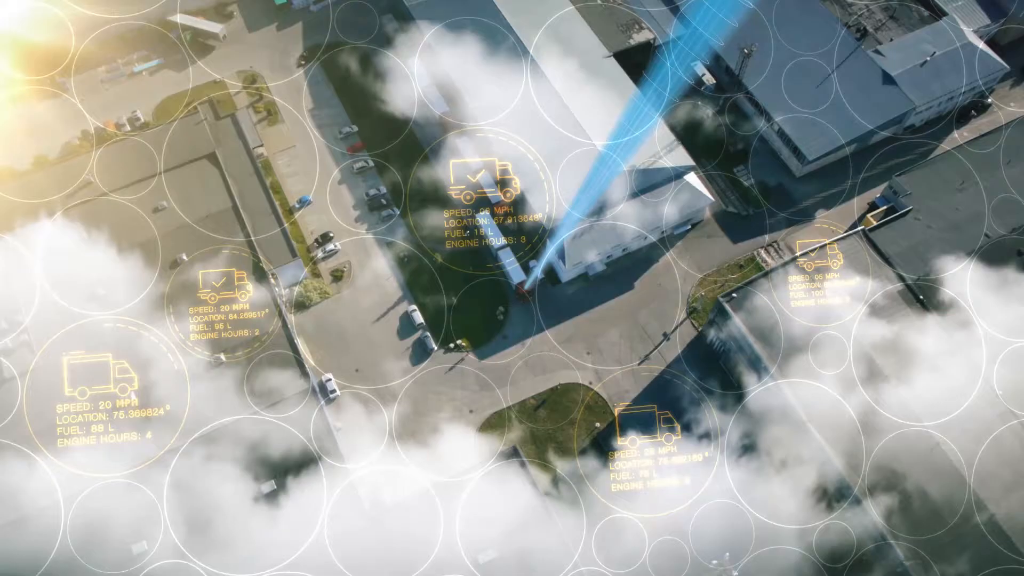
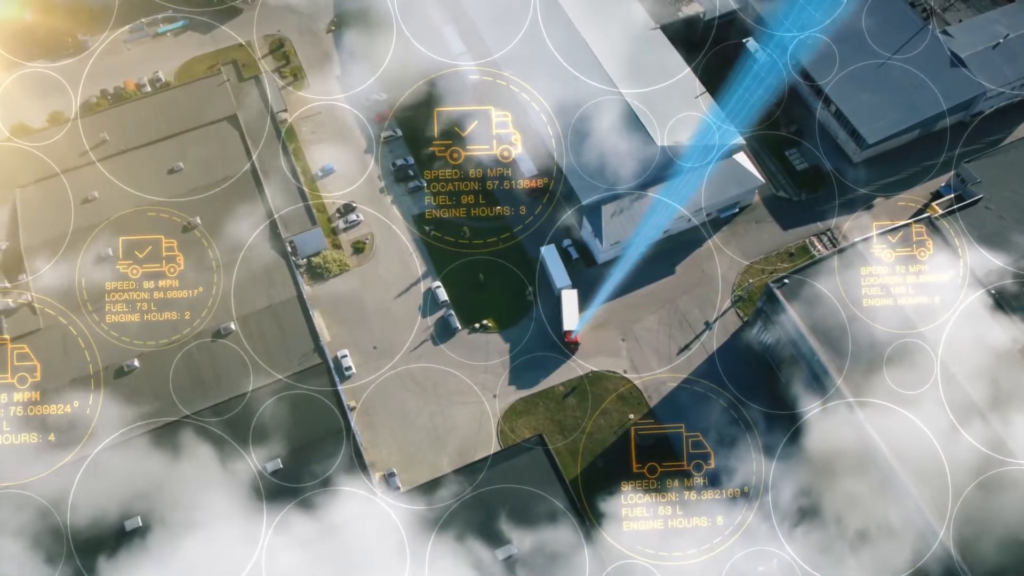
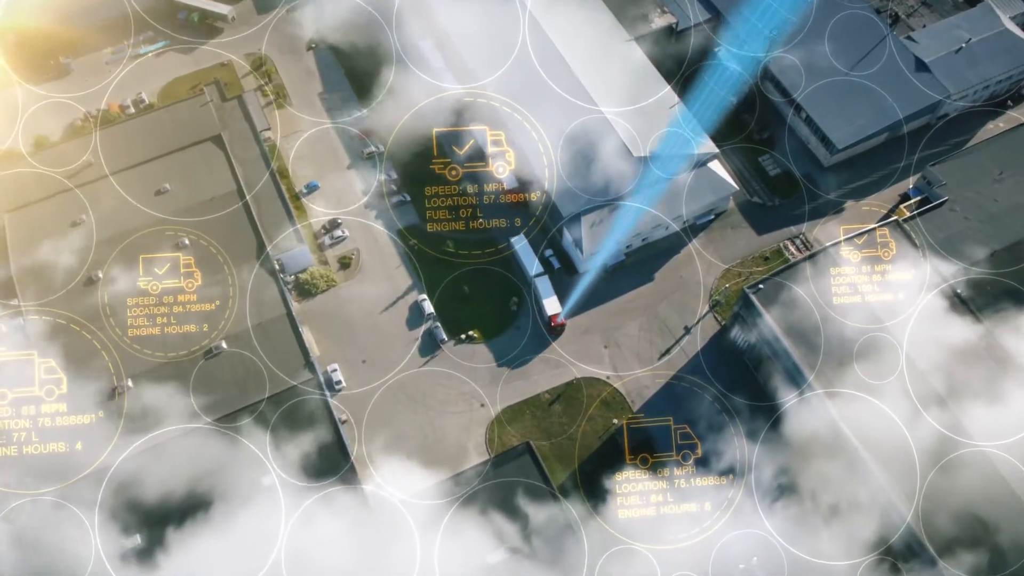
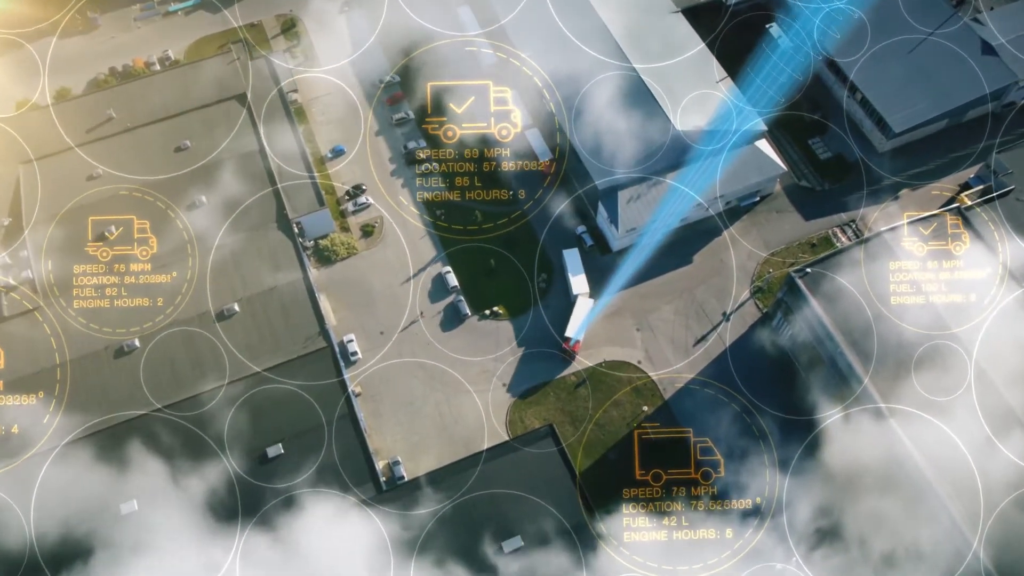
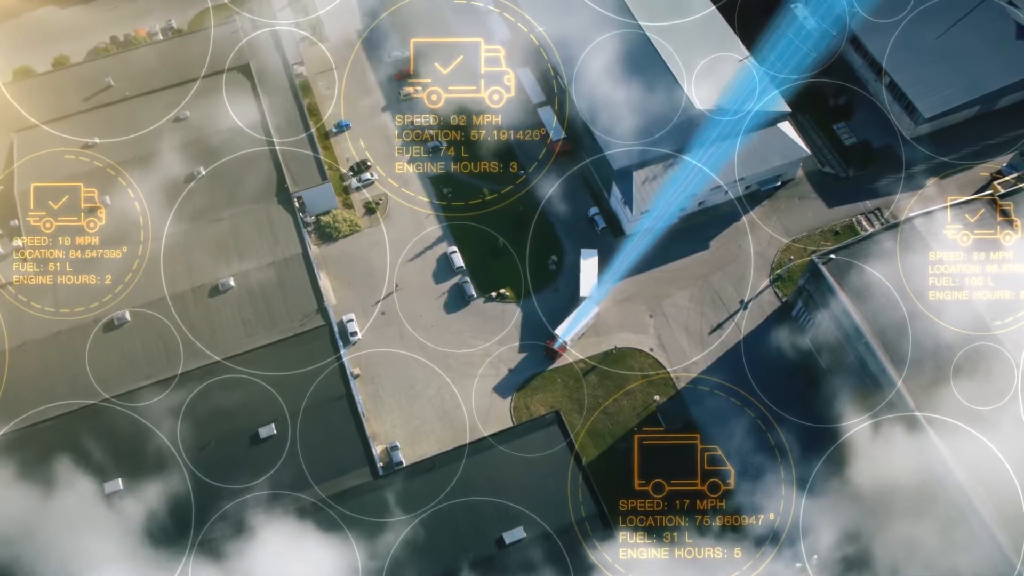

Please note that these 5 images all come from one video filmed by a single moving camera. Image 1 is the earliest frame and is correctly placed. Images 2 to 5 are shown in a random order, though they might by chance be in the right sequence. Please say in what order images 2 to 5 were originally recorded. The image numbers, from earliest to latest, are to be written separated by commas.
3, 2, 4, 5
